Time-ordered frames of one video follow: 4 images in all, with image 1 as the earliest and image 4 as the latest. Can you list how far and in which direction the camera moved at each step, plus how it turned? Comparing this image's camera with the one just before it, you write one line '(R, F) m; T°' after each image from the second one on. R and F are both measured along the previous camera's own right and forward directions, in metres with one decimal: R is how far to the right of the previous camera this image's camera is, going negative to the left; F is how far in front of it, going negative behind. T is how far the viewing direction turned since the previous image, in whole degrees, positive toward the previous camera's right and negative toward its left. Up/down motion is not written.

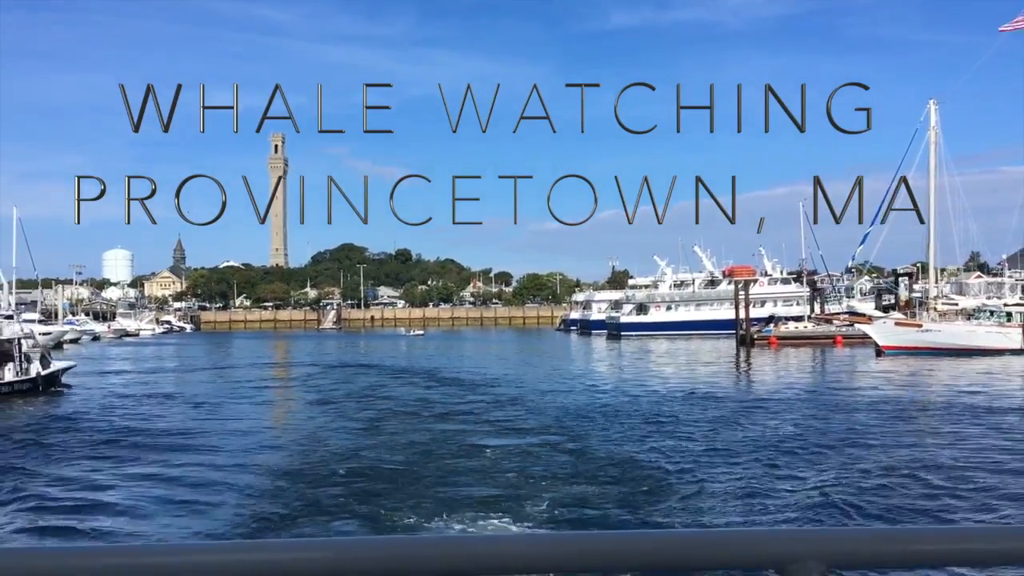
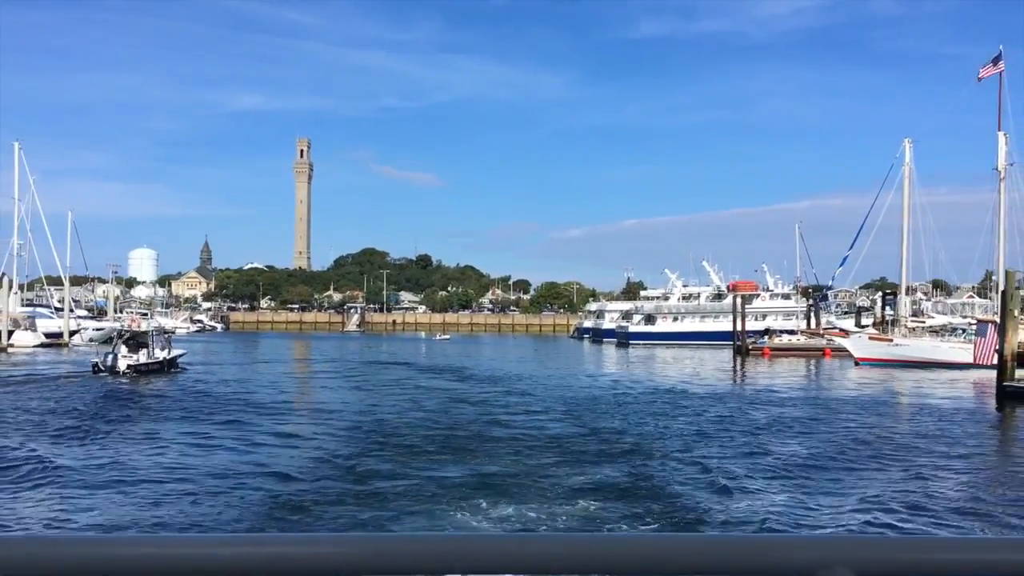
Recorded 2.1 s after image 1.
(+0.1, -2.8) m; -1°
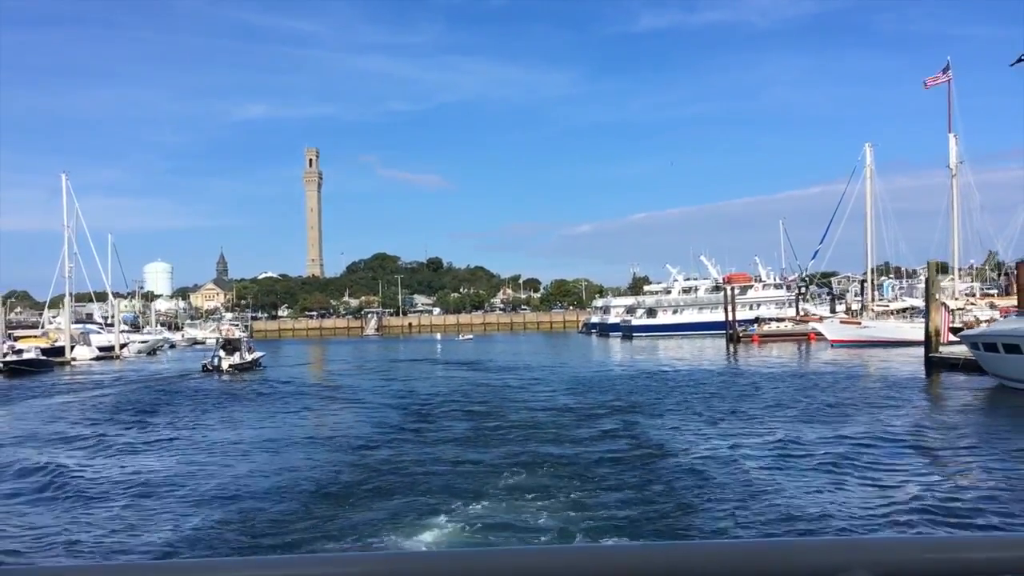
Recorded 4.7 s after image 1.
(0.0, -3.2) m; -1°
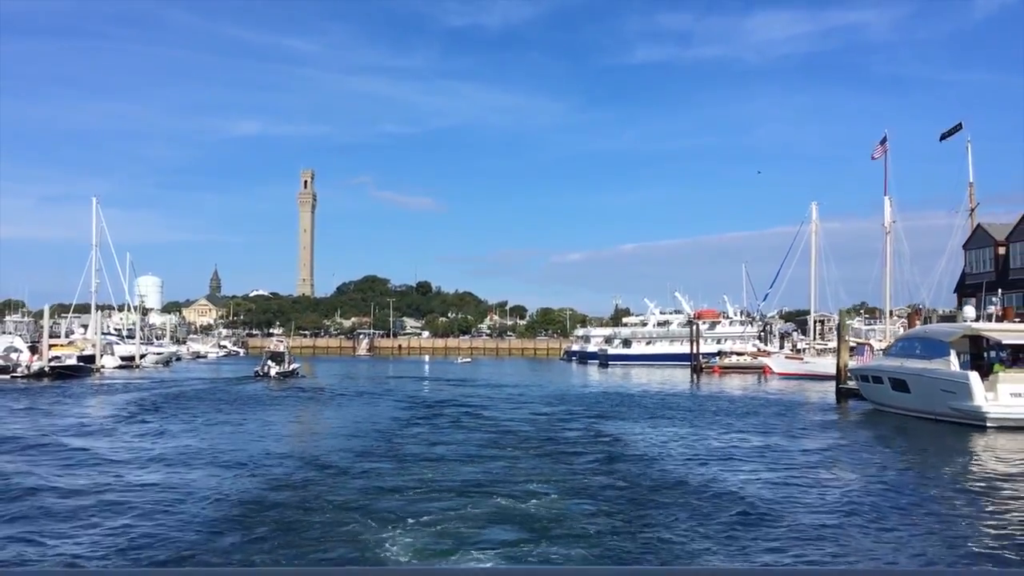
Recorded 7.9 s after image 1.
(0.0, -4.0) m; +1°
